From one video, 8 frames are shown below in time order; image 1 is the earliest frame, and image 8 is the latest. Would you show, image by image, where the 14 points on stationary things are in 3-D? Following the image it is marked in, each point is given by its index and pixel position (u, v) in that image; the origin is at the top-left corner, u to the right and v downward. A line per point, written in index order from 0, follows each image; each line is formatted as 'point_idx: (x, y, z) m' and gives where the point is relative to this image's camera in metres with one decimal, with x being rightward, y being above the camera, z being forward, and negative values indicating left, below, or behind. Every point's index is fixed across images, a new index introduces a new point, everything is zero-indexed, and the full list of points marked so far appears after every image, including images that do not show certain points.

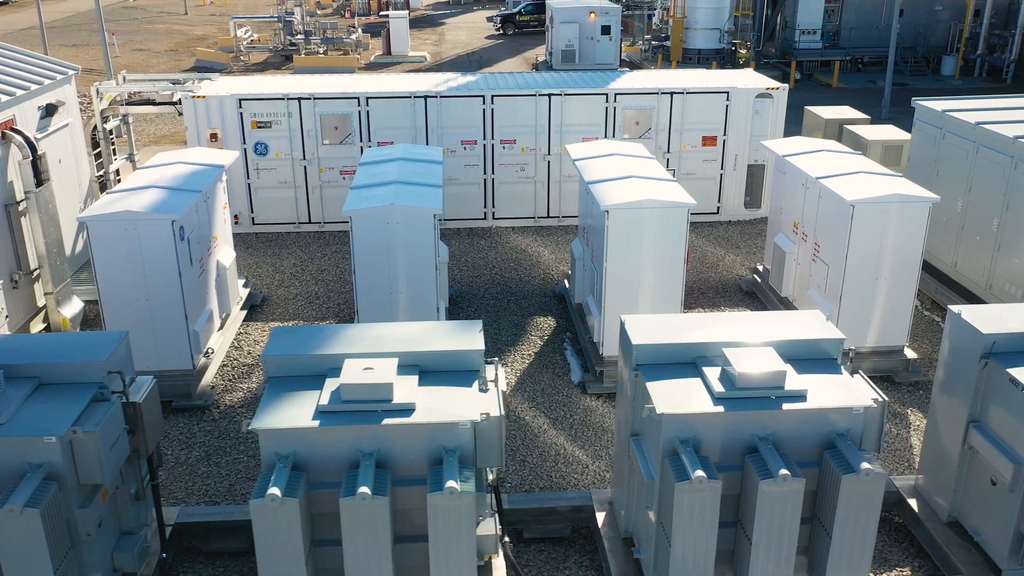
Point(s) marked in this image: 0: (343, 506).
0: (-1.0, -1.3, +5.5) m
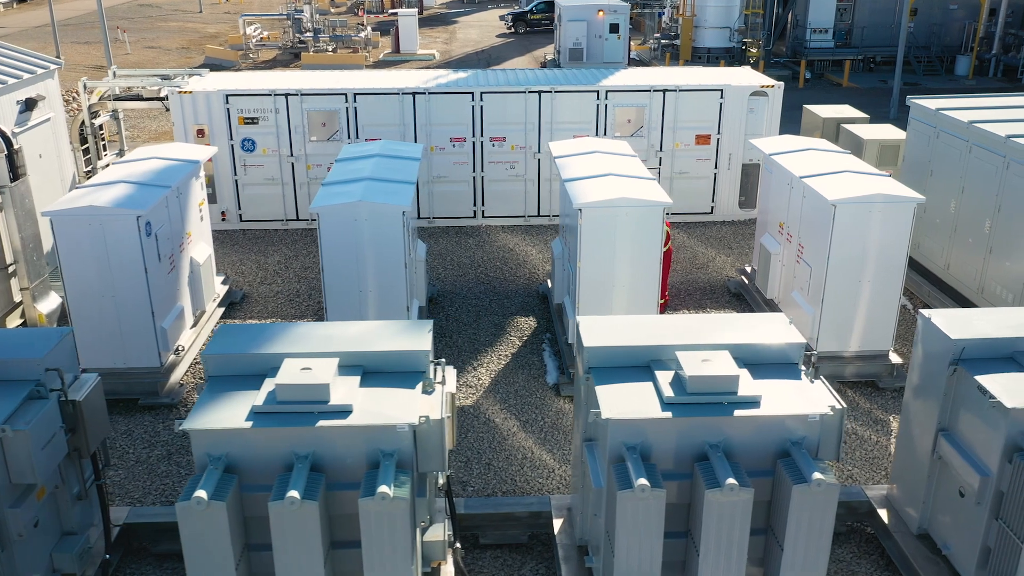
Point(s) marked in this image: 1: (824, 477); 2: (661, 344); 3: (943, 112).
0: (-1.4, -1.3, +5.3) m
1: (+1.9, -1.2, +5.5) m
2: (+1.0, -0.4, +6.2) m
3: (+5.4, +2.2, +11.3) m
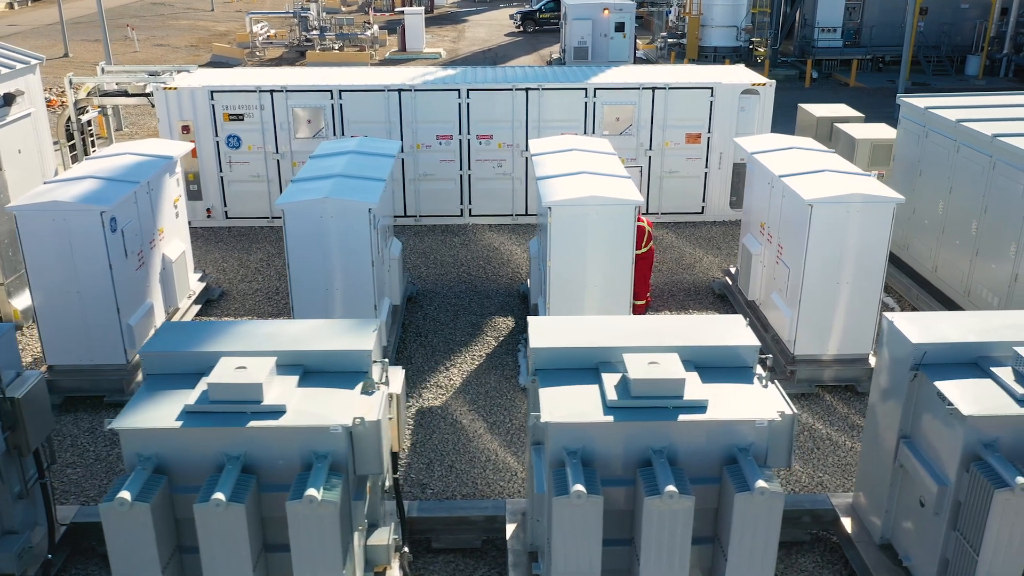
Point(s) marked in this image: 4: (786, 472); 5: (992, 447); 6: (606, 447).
0: (-1.8, -1.3, +5.2) m
1: (+1.5, -1.2, +5.3) m
2: (+0.7, -0.4, +6.0) m
3: (+5.1, +2.2, +11.0) m
4: (+2.5, -1.7, +8.2) m
5: (+3.0, -1.0, +5.6) m
6: (+0.6, -1.0, +5.6) m
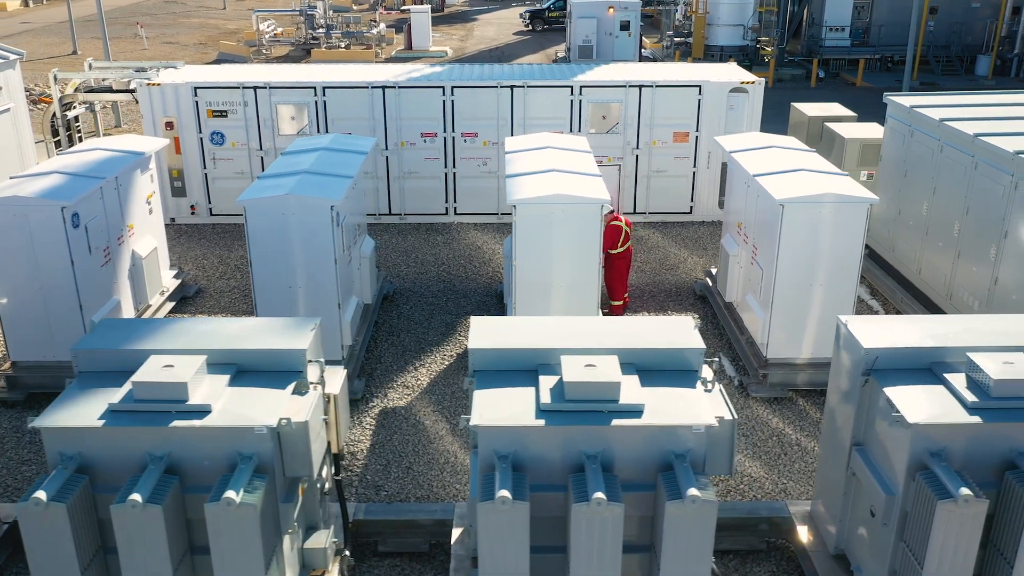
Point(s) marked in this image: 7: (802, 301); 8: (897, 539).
0: (-2.3, -1.3, +5.1) m
1: (+1.1, -1.2, +5.1) m
2: (+0.2, -0.4, +5.9) m
3: (+4.8, +2.1, +10.8) m
4: (+2.1, -1.7, +8.0) m
5: (+2.6, -1.0, +5.4) m
6: (+0.2, -1.0, +5.4) m
7: (+2.9, -0.1, +9.1) m
8: (+2.4, -1.6, +5.7) m
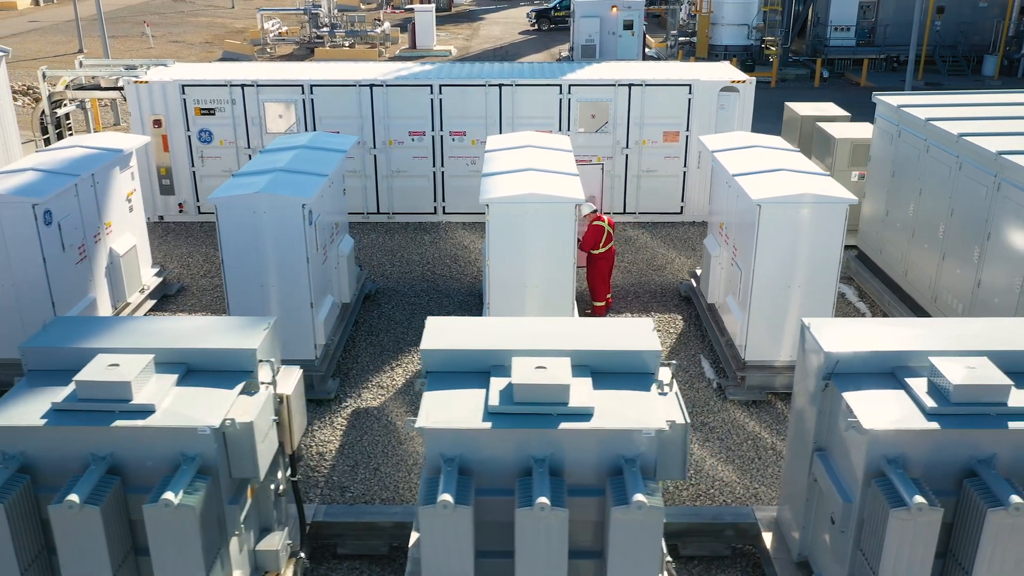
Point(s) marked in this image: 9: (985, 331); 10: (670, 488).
0: (-2.6, -1.3, +5.0) m
1: (+0.8, -1.2, +5.0) m
2: (-0.1, -0.4, +5.8) m
3: (+4.6, +2.1, +10.6) m
4: (+1.8, -1.7, +7.9) m
5: (+2.3, -1.0, +5.3) m
6: (-0.2, -1.0, +5.3) m
7: (+2.7, -0.1, +8.9) m
8: (+2.1, -1.6, +5.5) m
9: (+3.2, -0.3, +6.0) m
10: (+1.4, -1.7, +7.8) m
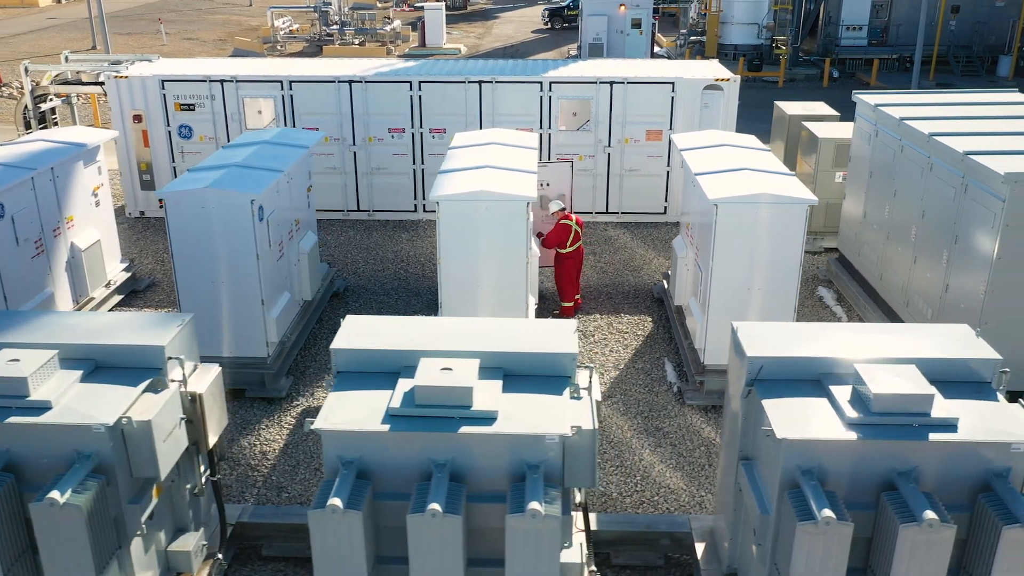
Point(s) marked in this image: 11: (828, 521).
0: (-3.2, -1.2, +4.9) m
1: (+0.2, -1.2, +4.8) m
2: (-0.6, -0.4, +5.6) m
3: (+4.2, +2.1, +10.3) m
4: (+1.3, -1.7, +7.6) m
5: (+1.7, -1.0, +5.1) m
6: (-0.7, -1.0, +5.2) m
7: (+2.2, -0.2, +8.7) m
8: (+1.5, -1.6, +5.3) m
9: (+2.6, -0.3, +5.8) m
10: (+0.8, -1.7, +7.6) m
11: (+1.7, -1.2, +4.7) m
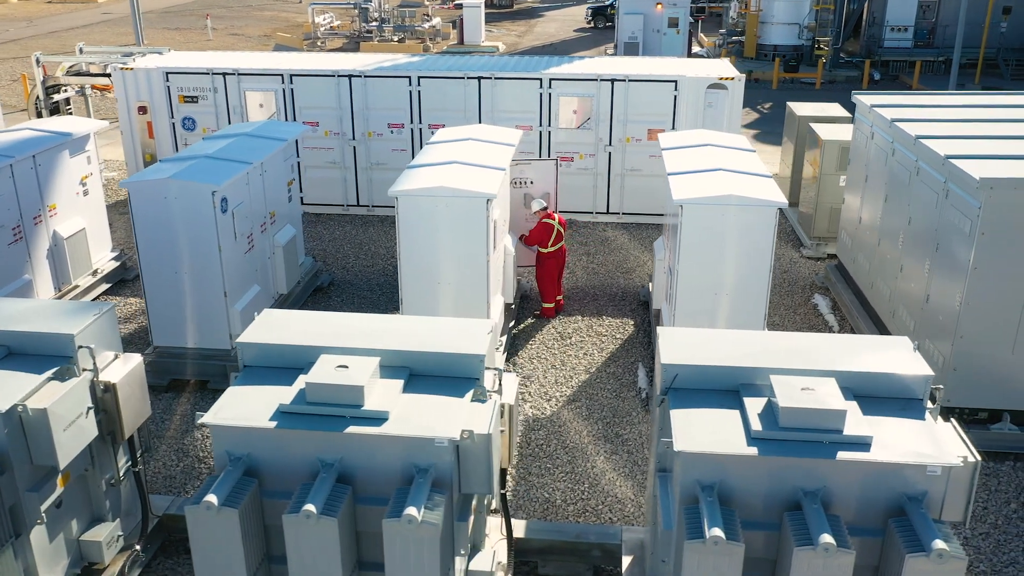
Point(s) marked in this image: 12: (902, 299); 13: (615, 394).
0: (-3.8, -1.1, +5.0) m
1: (-0.5, -1.2, +4.6) m
2: (-1.2, -0.3, +5.5) m
3: (+4.0, +2.0, +9.9) m
4: (+0.8, -1.7, +7.4) m
5: (+1.1, -1.1, +4.8) m
6: (-1.3, -0.9, +5.0) m
7: (+1.8, -0.2, +8.4) m
8: (+0.9, -1.6, +5.0) m
9: (+2.1, -0.4, +5.5) m
10: (+0.4, -1.7, +7.4) m
11: (+1.0, -1.2, +4.4) m
12: (+3.9, -0.1, +8.9) m
13: (+1.0, -1.1, +9.0) m
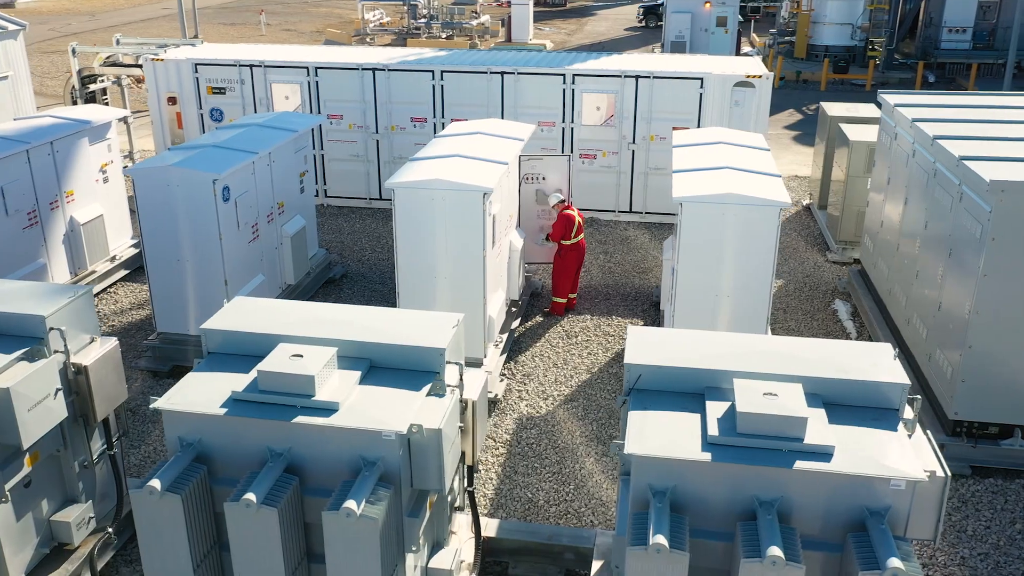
0: (-4.0, -1.0, +5.1) m
1: (-0.8, -1.1, +4.6) m
2: (-1.4, -0.3, +5.4) m
3: (+4.1, +1.9, +9.5) m
4: (+0.7, -1.7, +7.2) m
5: (+0.8, -1.1, +4.6) m
6: (-1.6, -0.9, +5.0) m
7: (+1.8, -0.2, +8.1) m
8: (+0.6, -1.6, +4.9) m
9: (+1.8, -0.4, +5.2) m
10: (+0.2, -1.7, +7.2) m
11: (+0.7, -1.2, +4.2) m
12: (+3.8, -0.2, +8.5) m
13: (+1.0, -1.0, +8.8) m
